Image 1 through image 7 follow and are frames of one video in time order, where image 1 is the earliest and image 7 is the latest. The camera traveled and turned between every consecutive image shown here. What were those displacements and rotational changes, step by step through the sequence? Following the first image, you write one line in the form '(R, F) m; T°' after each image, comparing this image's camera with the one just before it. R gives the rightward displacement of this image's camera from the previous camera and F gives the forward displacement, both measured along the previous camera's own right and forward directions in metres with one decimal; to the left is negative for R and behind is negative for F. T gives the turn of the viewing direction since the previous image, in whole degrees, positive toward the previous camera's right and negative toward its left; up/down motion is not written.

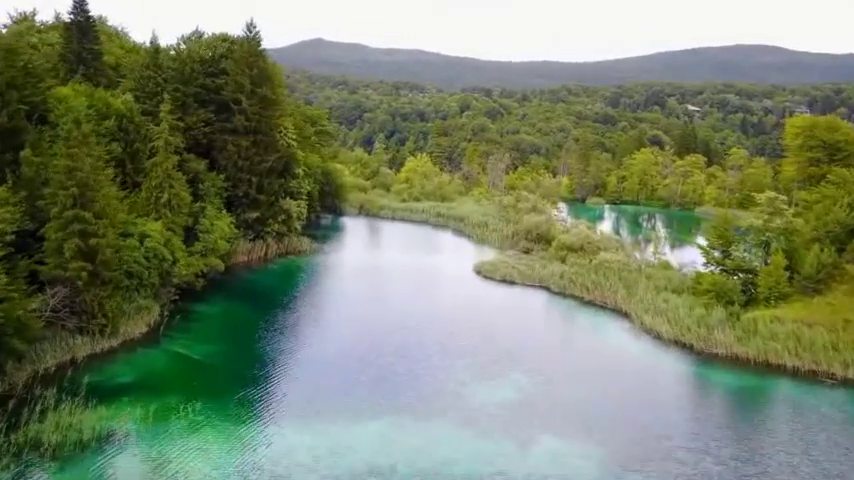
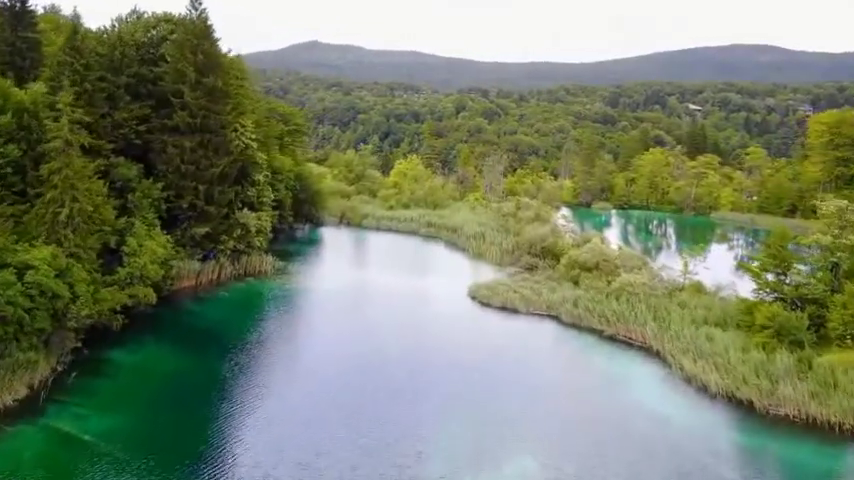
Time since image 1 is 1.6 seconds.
(+0.8, +8.5) m; 0°
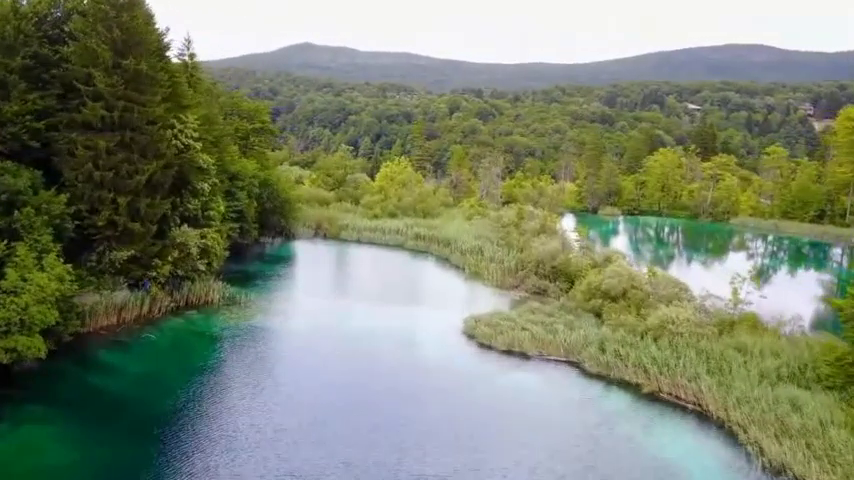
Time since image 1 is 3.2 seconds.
(+0.5, +8.7) m; 0°
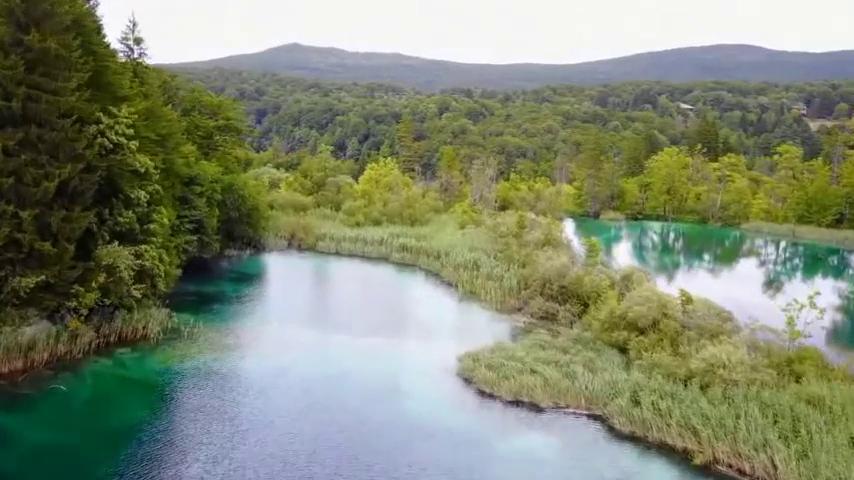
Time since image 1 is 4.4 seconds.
(+0.2, +6.5) m; +1°
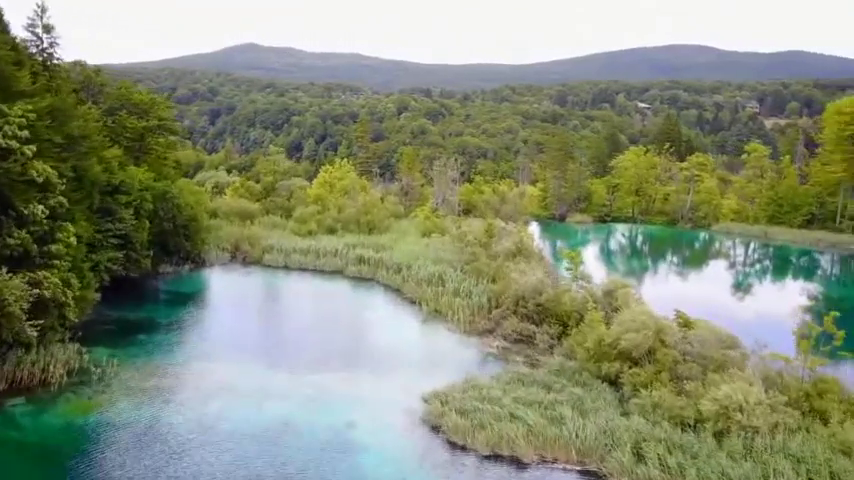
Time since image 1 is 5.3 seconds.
(+0.1, +4.4) m; +3°
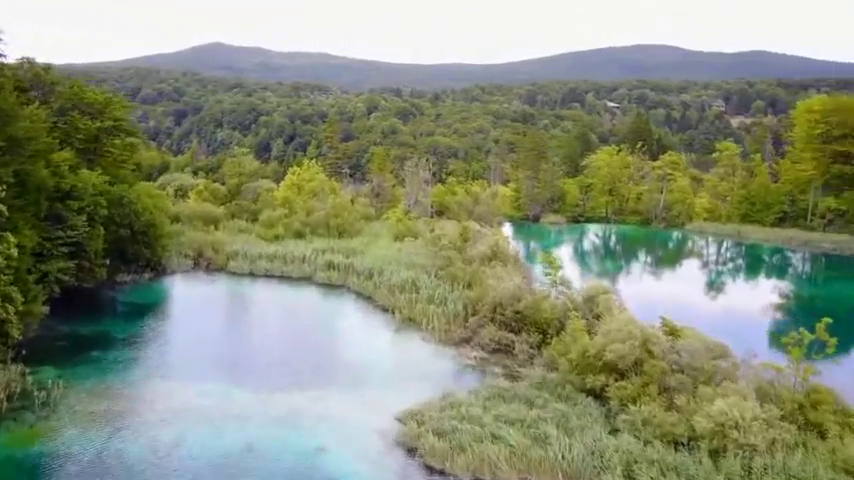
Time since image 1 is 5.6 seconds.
(0.0, +1.6) m; +2°
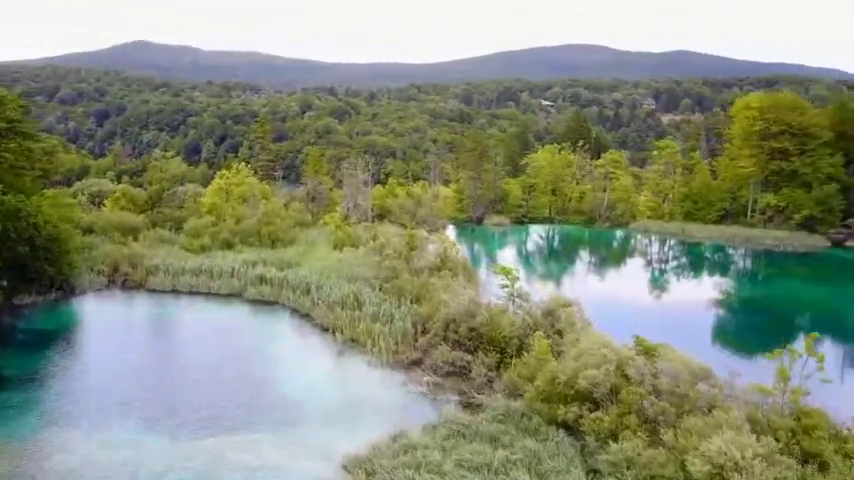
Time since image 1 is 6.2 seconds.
(-0.2, +3.2) m; +5°
